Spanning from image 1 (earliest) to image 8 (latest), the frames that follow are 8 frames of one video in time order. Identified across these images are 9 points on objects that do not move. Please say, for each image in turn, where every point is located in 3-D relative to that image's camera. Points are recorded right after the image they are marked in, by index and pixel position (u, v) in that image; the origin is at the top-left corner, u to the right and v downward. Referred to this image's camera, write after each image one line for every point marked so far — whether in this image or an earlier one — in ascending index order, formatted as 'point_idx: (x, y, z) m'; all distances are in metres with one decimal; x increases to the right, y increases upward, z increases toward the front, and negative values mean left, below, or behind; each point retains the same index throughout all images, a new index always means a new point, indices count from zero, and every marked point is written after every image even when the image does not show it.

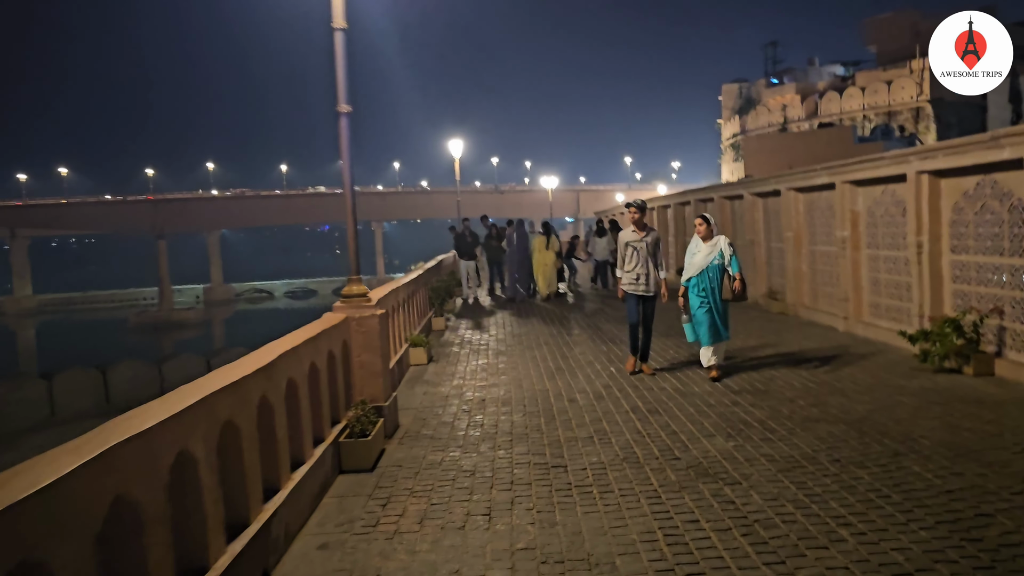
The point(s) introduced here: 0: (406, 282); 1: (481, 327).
0: (-1.5, +0.1, +11.5) m
1: (-0.5, -0.7, +13.8) m
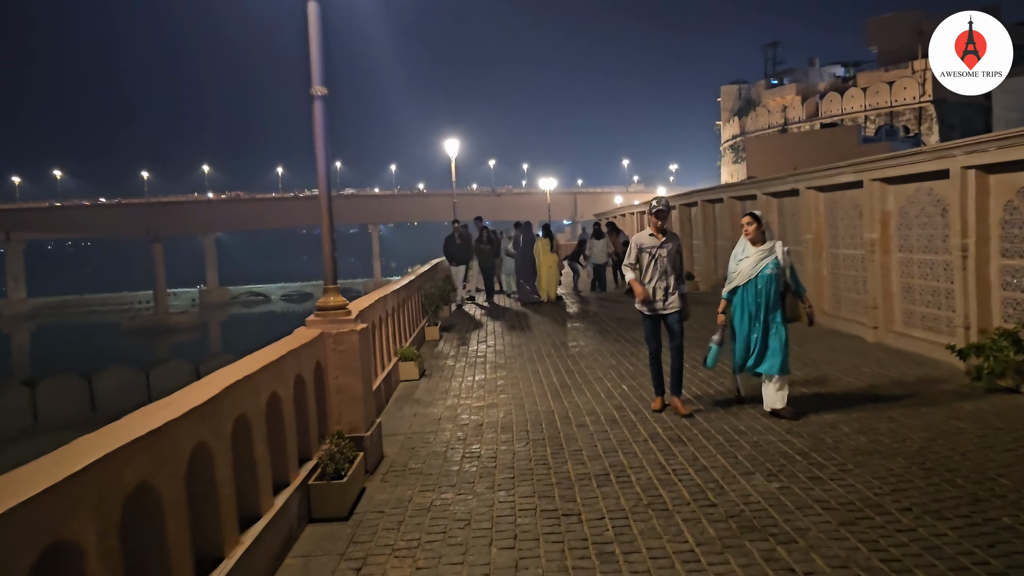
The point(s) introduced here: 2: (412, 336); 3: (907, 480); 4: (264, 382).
0: (-1.5, 0.0, +10.5) m
1: (-0.5, -0.8, +12.9) m
2: (-1.4, -0.7, +11.6) m
3: (+2.4, -1.2, +5.1) m
4: (-1.3, -0.5, +4.5) m
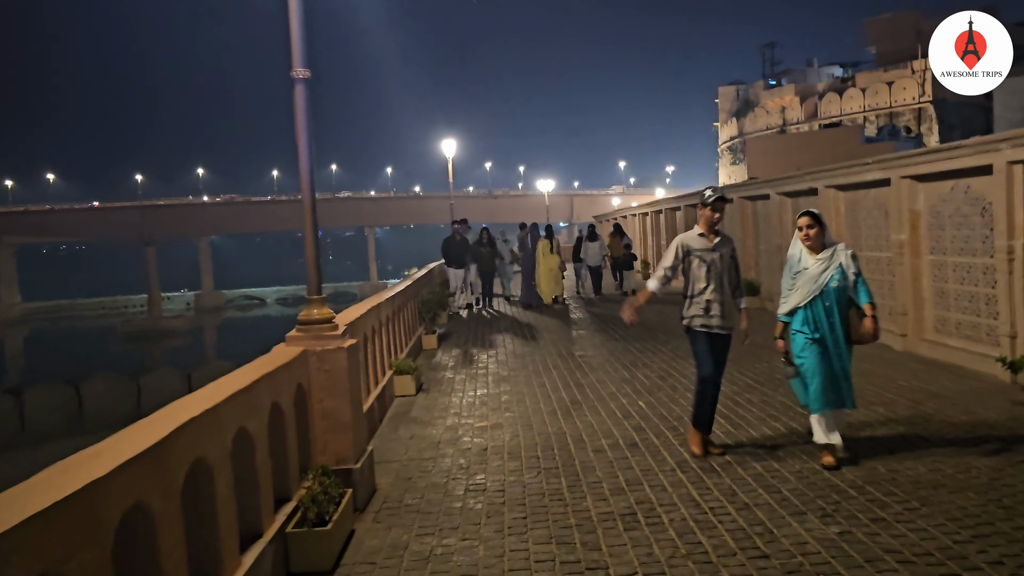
0: (-1.4, -0.1, +9.8) m
1: (-0.5, -0.9, +12.1) m
2: (-1.3, -0.7, +10.8) m
3: (+2.5, -1.2, +4.4) m
4: (-1.2, -0.6, +3.7) m
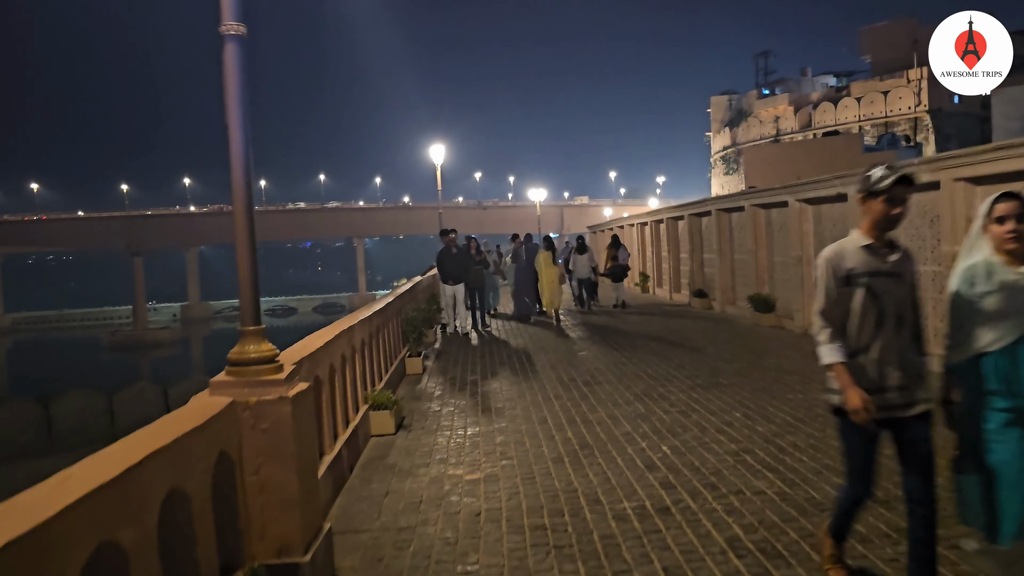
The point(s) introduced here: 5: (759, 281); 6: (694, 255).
0: (-1.5, -0.3, +8.4) m
1: (-0.6, -1.1, +10.8) m
2: (-1.4, -0.9, +9.5) m
3: (+2.5, -1.3, +3.0) m
4: (-1.2, -0.7, +2.4) m
5: (+4.4, +0.1, +15.0) m
6: (+4.1, +0.7, +19.1) m
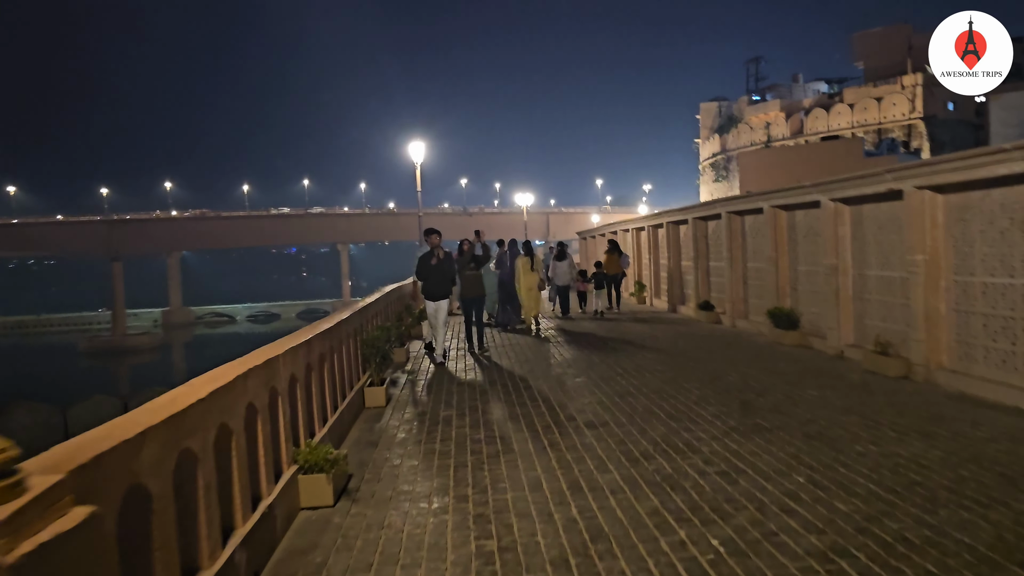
0: (-1.6, -0.4, +6.4) m
1: (-0.7, -1.2, +8.7) m
2: (-1.5, -1.1, +7.4) m
3: (+2.5, -1.4, +1.1) m
4: (-1.2, -0.7, +0.3) m
5: (+4.2, -0.1, +13.1) m
6: (+3.8, +0.5, +17.2) m
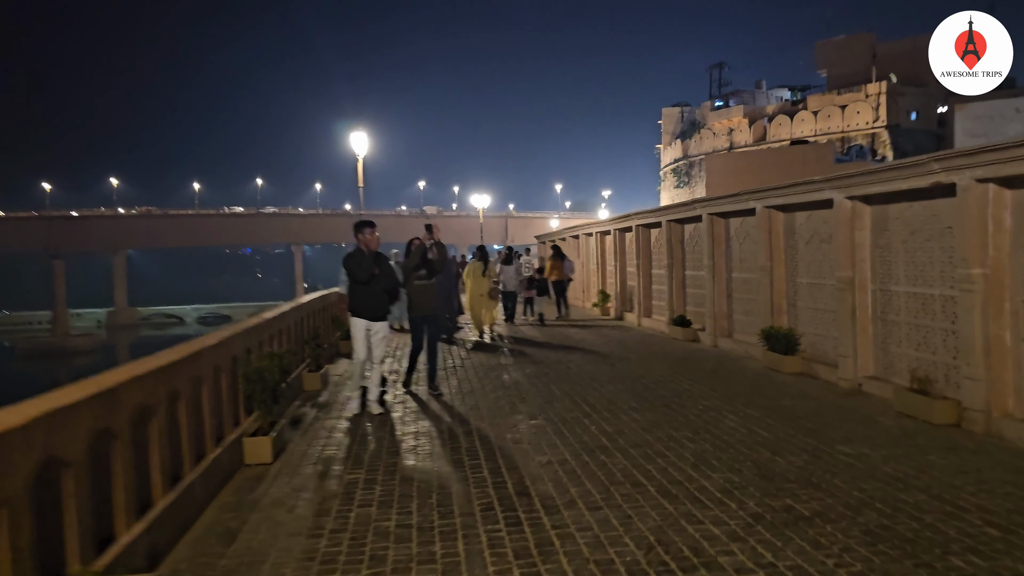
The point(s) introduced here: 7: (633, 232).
0: (-2.0, -0.5, +4.0) m
1: (-1.3, -1.3, +6.4) m
2: (-2.0, -1.2, +5.1) m
3: (+2.3, -1.6, -1.1) m
4: (-1.3, -0.8, -2.0) m
5: (+3.4, -0.3, +11.0) m
6: (+2.9, +0.3, +15.1) m
7: (+2.6, +1.2, +17.7) m
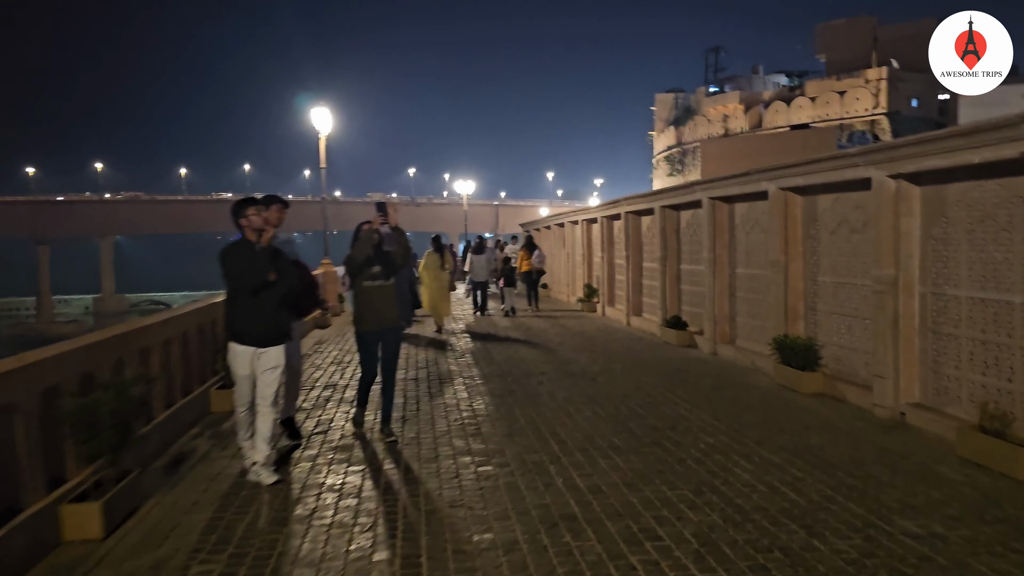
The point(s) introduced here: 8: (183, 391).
0: (-2.3, -0.6, +2.1) m
1: (-1.6, -1.4, +4.5) m
2: (-2.4, -1.2, +3.1) m
3: (+2.0, -1.7, -3.0) m
4: (-1.6, -1.0, -3.9) m
5: (+3.0, -0.3, +9.1) m
6: (+2.4, +0.3, +13.2) m
7: (+2.1, +1.3, +15.8) m
8: (-3.0, -0.9, +7.6) m
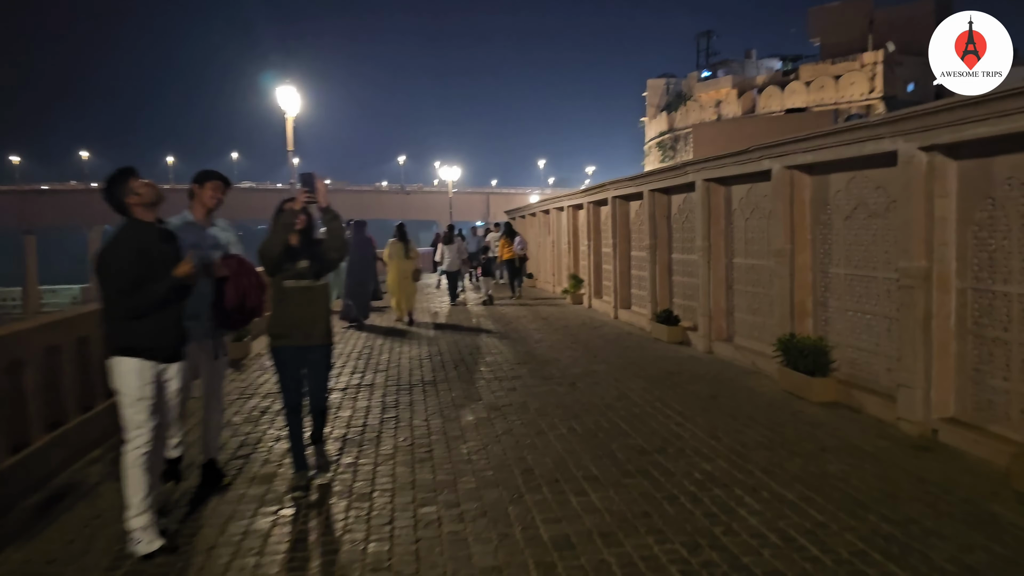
0: (-2.6, -0.6, +0.9) m
1: (-1.9, -1.4, +3.3) m
2: (-2.6, -1.3, +1.9) m
3: (+1.8, -1.8, -4.1) m
4: (-1.8, -1.1, -5.1) m
5: (+2.7, -0.2, +8.0) m
6: (+2.1, +0.5, +12.0) m
7: (+1.7, +1.4, +14.6) m
8: (-3.3, -0.9, +6.4) m
